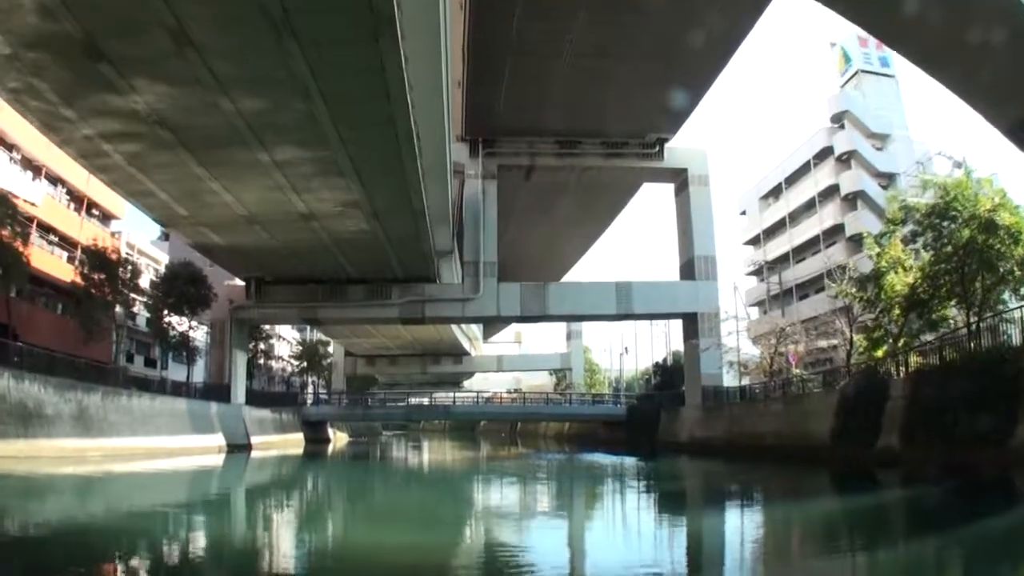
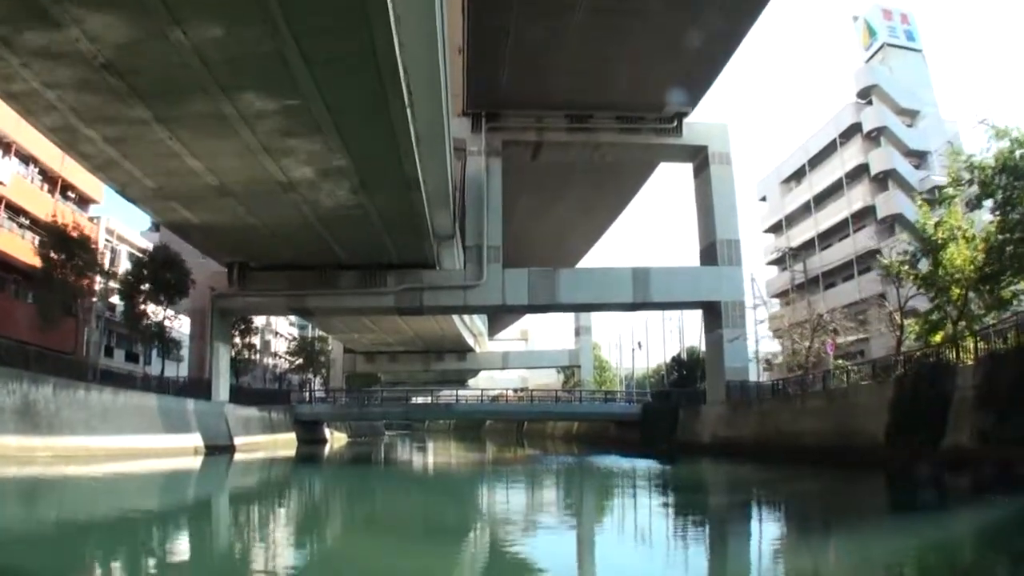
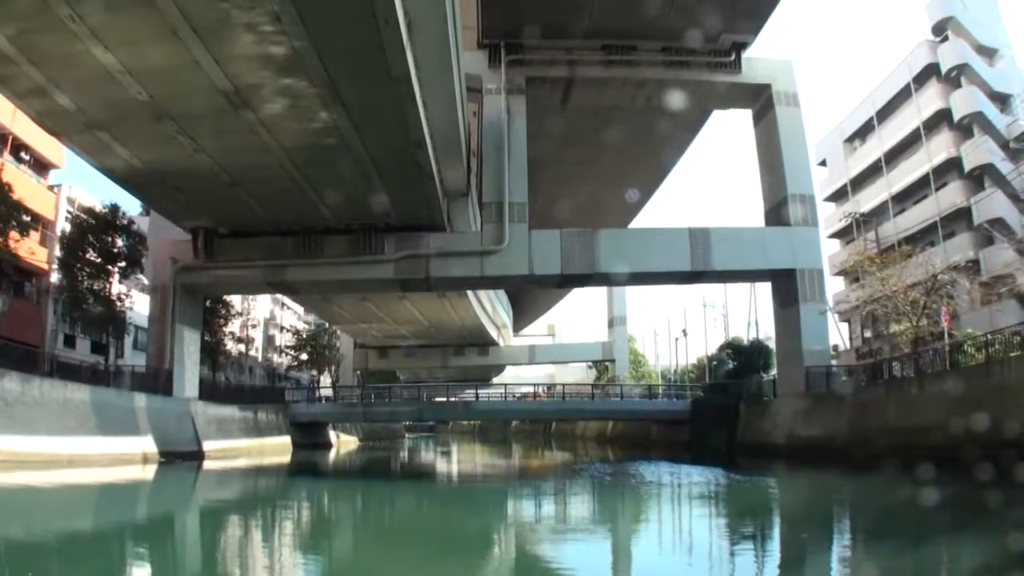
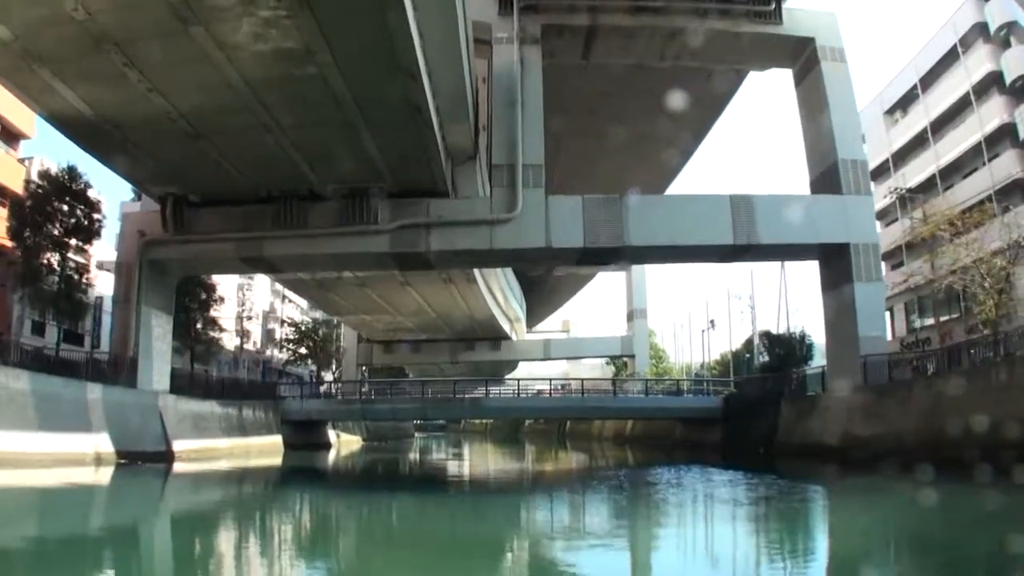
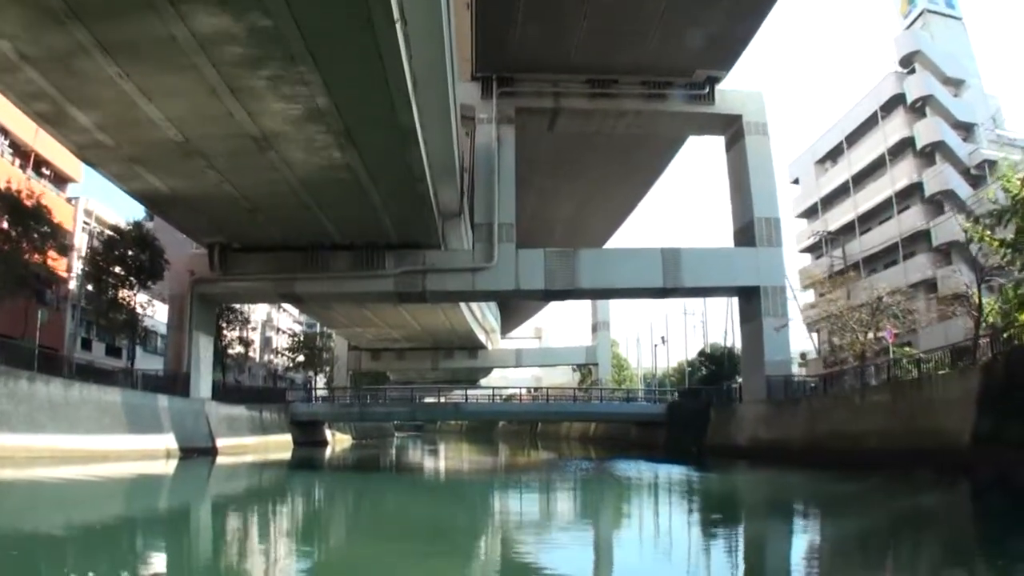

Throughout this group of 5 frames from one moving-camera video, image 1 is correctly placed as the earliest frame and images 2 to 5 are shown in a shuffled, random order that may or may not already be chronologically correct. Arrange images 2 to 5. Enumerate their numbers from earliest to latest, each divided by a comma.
2, 5, 3, 4
